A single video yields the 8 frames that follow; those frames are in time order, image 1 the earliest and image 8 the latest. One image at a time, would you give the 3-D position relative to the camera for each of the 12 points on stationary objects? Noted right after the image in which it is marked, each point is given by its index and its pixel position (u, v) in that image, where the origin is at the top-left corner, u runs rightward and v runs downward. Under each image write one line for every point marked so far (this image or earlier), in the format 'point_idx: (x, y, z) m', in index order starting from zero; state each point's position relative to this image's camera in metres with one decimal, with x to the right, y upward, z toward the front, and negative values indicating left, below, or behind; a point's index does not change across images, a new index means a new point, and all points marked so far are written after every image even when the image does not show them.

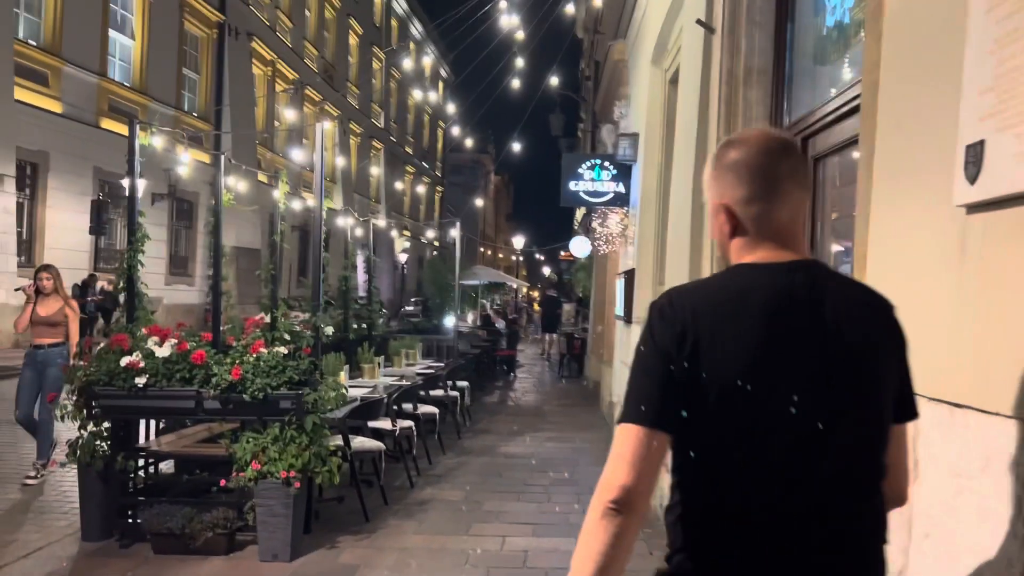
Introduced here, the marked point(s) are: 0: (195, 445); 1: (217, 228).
0: (-2.0, -1.0, +5.2) m
1: (-2.2, +0.5, +6.4) m
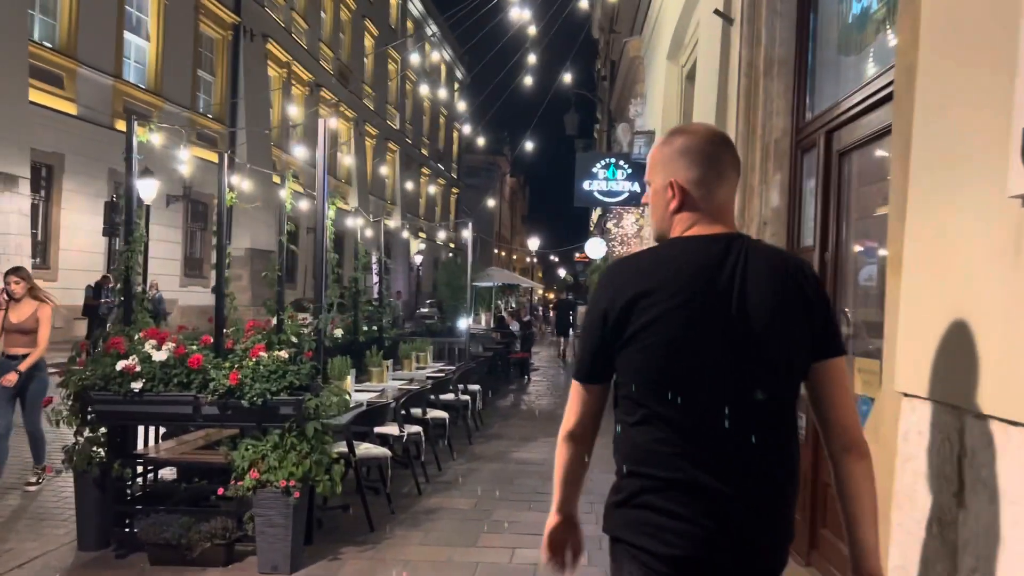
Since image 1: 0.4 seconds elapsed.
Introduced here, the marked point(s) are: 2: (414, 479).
0: (-1.9, -1.0, +5.0) m
1: (-2.2, +0.4, +6.2) m
2: (-0.8, -1.5, +6.6) m
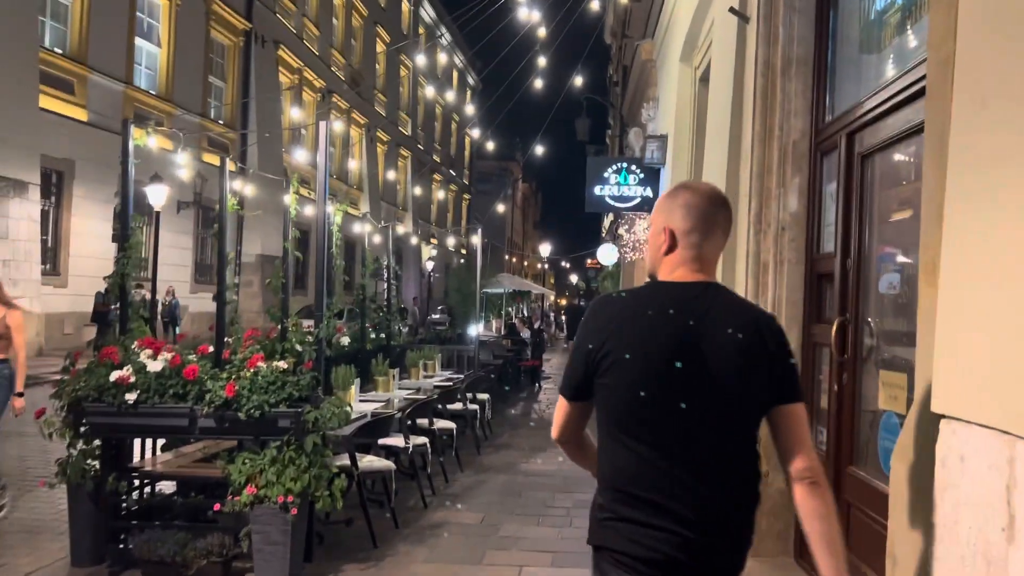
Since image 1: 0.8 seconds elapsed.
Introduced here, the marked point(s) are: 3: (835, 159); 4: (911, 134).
0: (-1.9, -1.0, +4.8) m
1: (-2.1, +0.4, +6.1) m
2: (-0.7, -1.6, +6.5) m
3: (+1.6, +0.7, +4.3) m
4: (+1.7, +0.6, +3.5) m
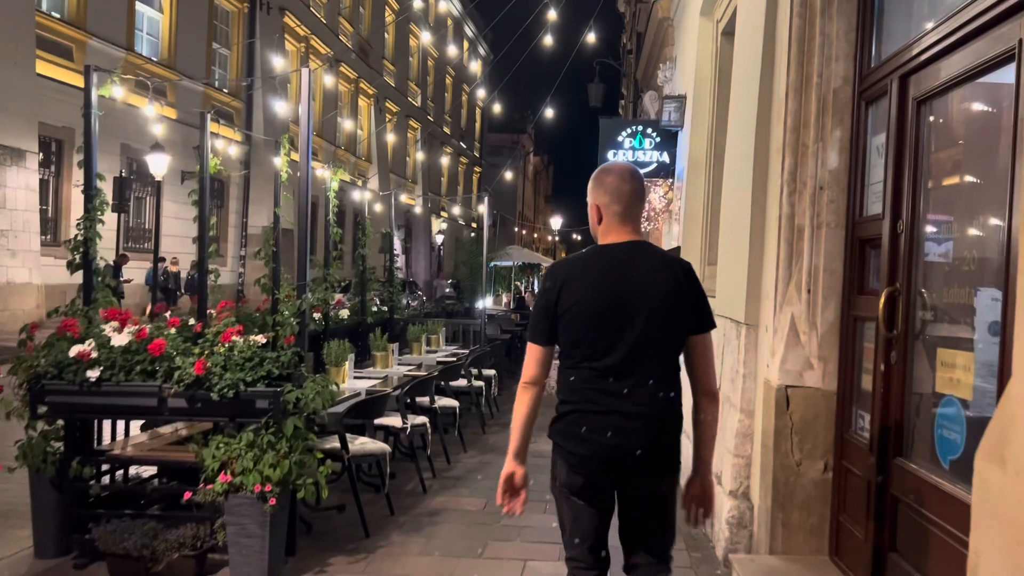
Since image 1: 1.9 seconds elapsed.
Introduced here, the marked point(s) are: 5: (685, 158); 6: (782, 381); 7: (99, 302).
0: (-1.8, -0.8, +4.4) m
1: (-2.1, +0.6, +5.6) m
2: (-0.7, -1.3, +6.0) m
3: (+1.7, +0.8, +3.8) m
4: (+1.7, +0.8, +3.0) m
5: (+1.7, +1.3, +8.1) m
6: (+1.3, -0.4, +4.1) m
7: (-2.2, -0.1, +4.5) m
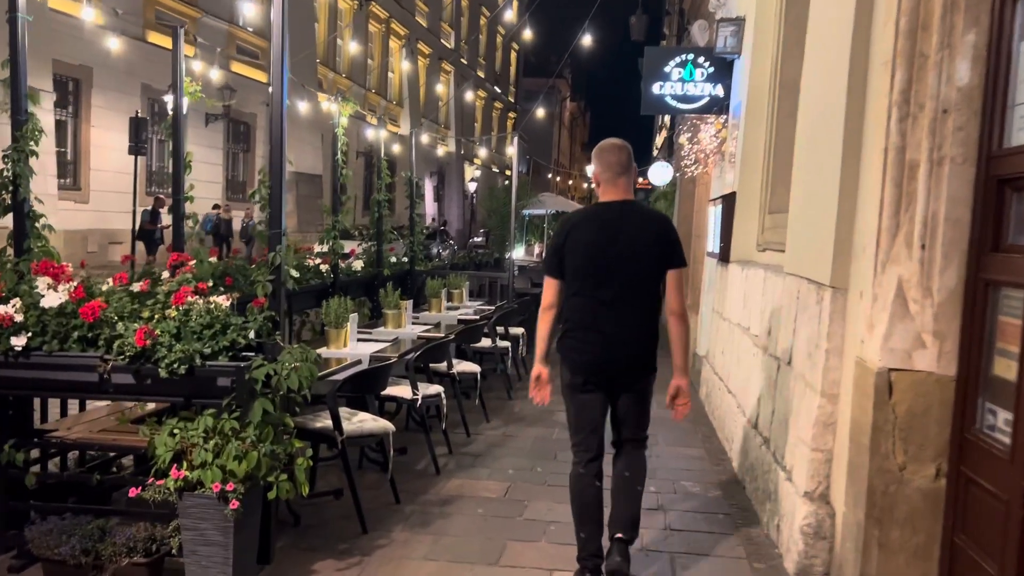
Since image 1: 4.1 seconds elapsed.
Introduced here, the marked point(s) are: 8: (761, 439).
0: (-1.7, -0.6, +3.7) m
1: (-1.9, +0.9, +4.8) m
2: (-0.5, -1.0, +5.3) m
3: (+1.7, +0.9, +2.8) m
4: (+1.7, +0.9, +2.0) m
5: (+1.9, +1.7, +7.1) m
6: (+1.4, -0.3, +3.2) m
7: (-2.1, +0.2, +3.7) m
8: (+1.4, -0.9, +4.8) m
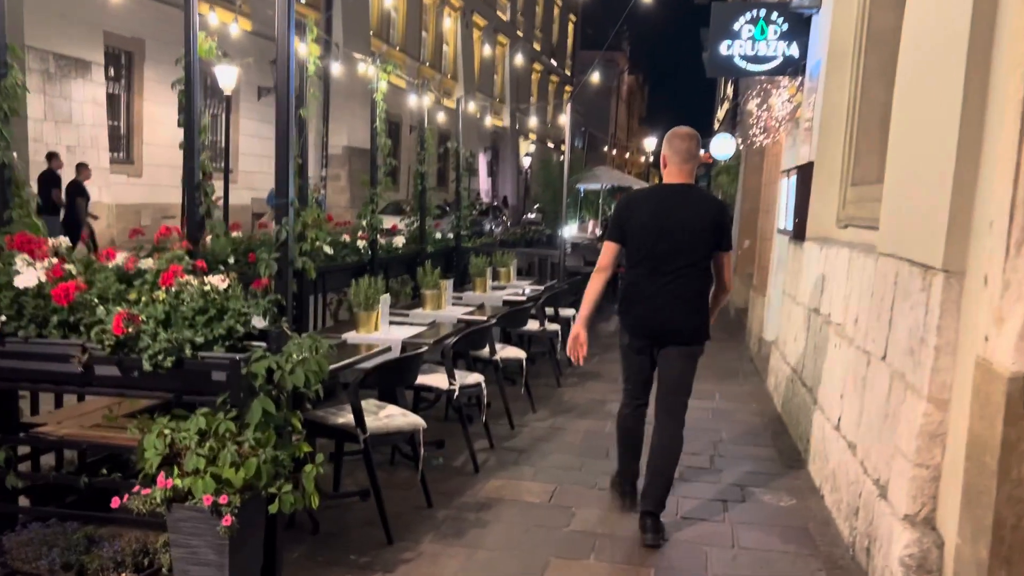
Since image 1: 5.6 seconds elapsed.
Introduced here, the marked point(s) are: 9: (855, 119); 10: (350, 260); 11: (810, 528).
0: (-1.6, -0.5, +3.2) m
1: (-1.7, +1.0, +4.3) m
2: (-0.2, -0.9, +4.8) m
3: (+1.9, +1.0, +2.1) m
4: (+1.8, +0.9, +1.3) m
5: (+2.3, +1.8, +6.3) m
6: (+1.5, -0.2, +2.5) m
7: (-1.9, +0.3, +3.3) m
8: (+1.7, -0.8, +4.2) m
9: (+2.2, +1.1, +5.3) m
10: (-1.2, +0.2, +6.5) m
11: (+1.4, -1.2, +4.0) m
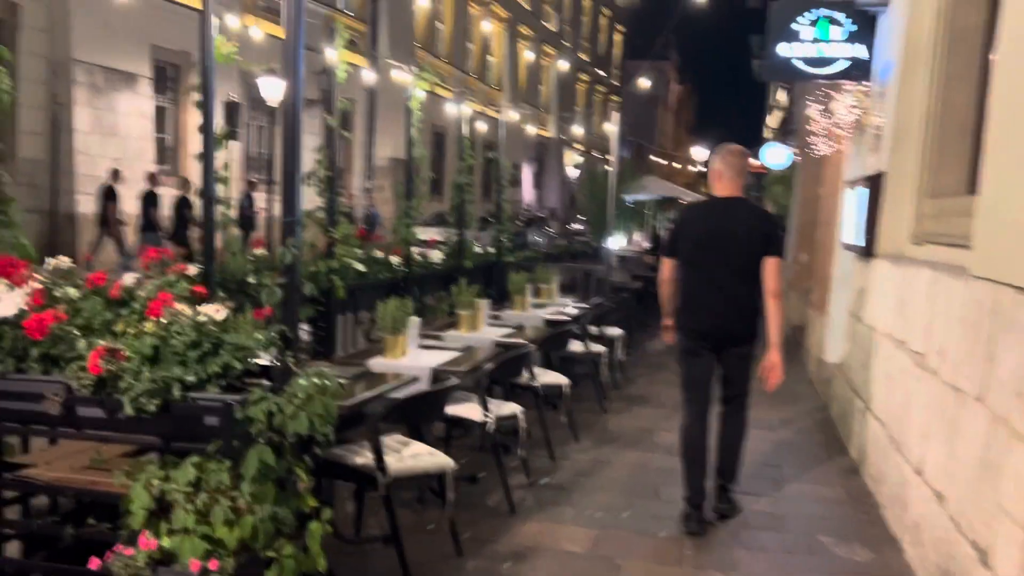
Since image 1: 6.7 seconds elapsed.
0: (-1.4, -0.6, +2.9) m
1: (-1.5, +0.9, +4.0) m
2: (0.0, -1.0, +4.4) m
3: (+1.9, +0.9, +1.6) m
4: (+1.8, +0.8, +0.8) m
5: (+2.6, +1.7, +5.8) m
6: (+1.6, -0.3, +2.0) m
7: (-1.8, +0.2, +3.0) m
8: (+1.8, -0.9, +3.7) m
9: (+2.4, +0.9, +4.8) m
10: (-0.9, +0.1, +6.1) m
11: (+1.6, -1.3, +3.5) m
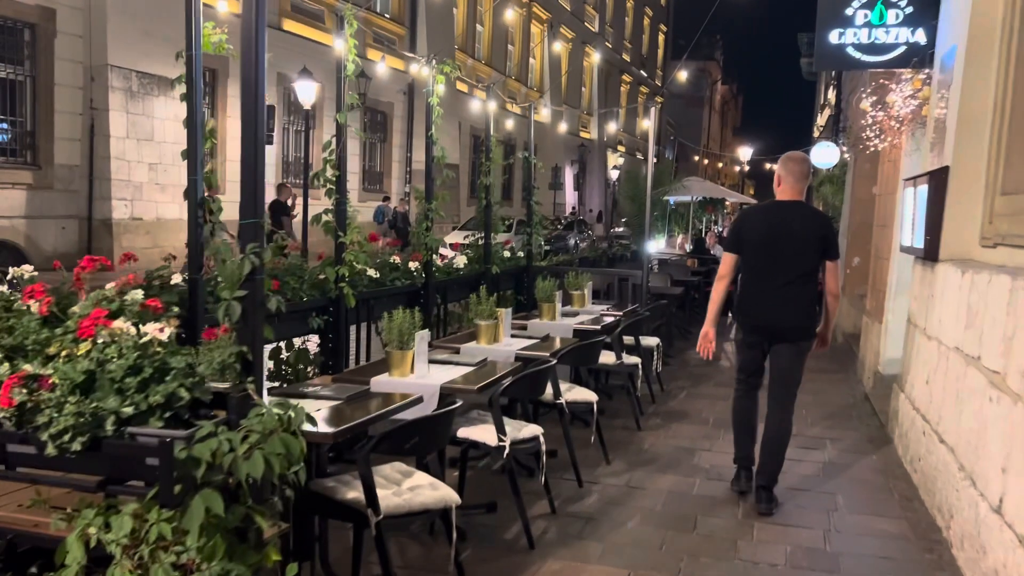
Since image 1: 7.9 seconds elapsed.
0: (-1.4, -0.7, +2.6) m
1: (-1.4, +0.9, +3.7) m
2: (+0.1, -1.1, +3.9) m
3: (+1.9, +0.9, +1.1) m
4: (+1.7, +0.8, +0.3) m
5: (+2.8, +1.6, +5.3) m
6: (+1.6, -0.4, +1.5) m
7: (-1.8, +0.1, +2.6) m
8: (+1.9, -0.9, +3.1) m
9: (+2.5, +0.9, +4.2) m
10: (-0.8, 0.0, +5.7) m
11: (+1.6, -1.3, +3.0) m
